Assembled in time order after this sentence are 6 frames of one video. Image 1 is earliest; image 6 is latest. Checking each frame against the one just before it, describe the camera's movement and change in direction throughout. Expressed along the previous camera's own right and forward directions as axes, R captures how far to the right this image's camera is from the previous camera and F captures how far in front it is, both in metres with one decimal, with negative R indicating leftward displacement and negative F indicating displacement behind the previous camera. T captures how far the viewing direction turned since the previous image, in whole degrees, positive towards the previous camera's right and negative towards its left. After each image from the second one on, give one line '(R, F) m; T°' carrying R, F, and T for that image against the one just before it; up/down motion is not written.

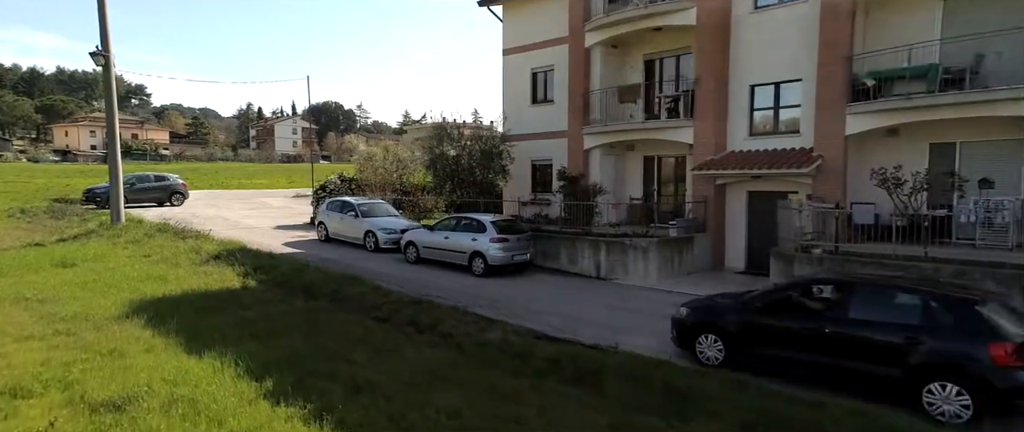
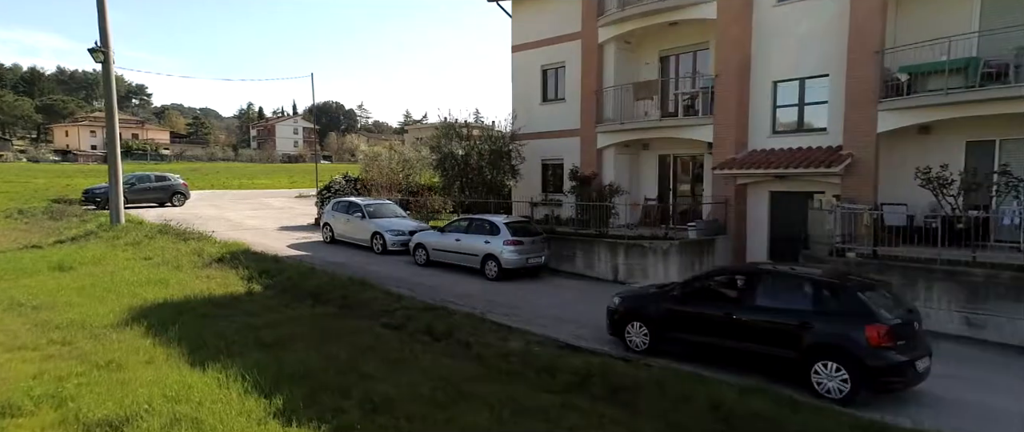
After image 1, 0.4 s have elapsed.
(-0.3, +0.4) m; 0°
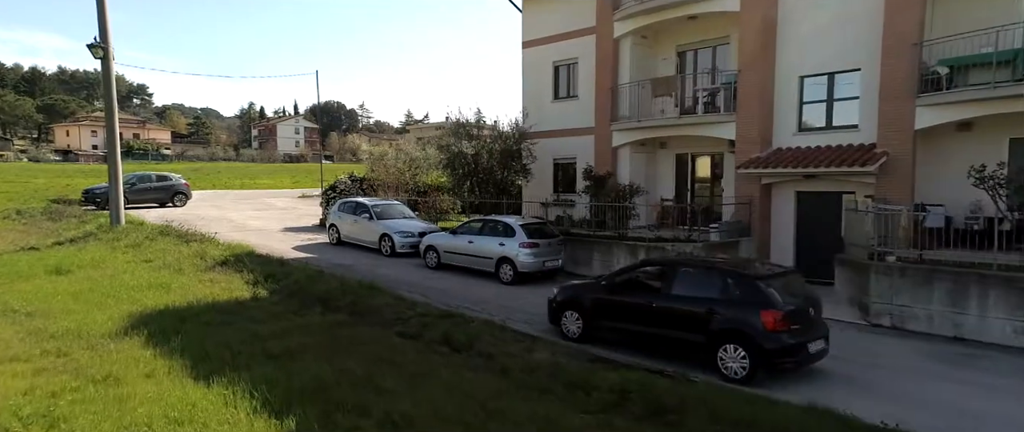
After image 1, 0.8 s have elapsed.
(-0.3, +0.5) m; 0°
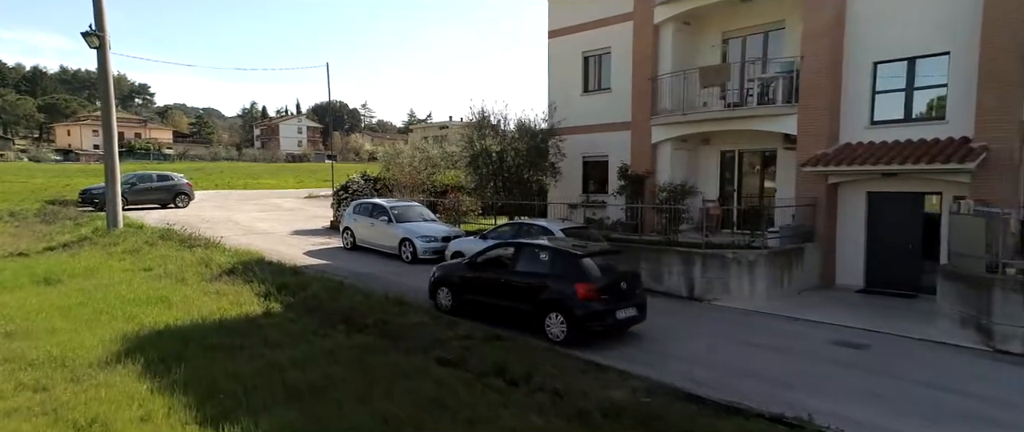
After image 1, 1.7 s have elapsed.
(-0.7, +1.1) m; 0°
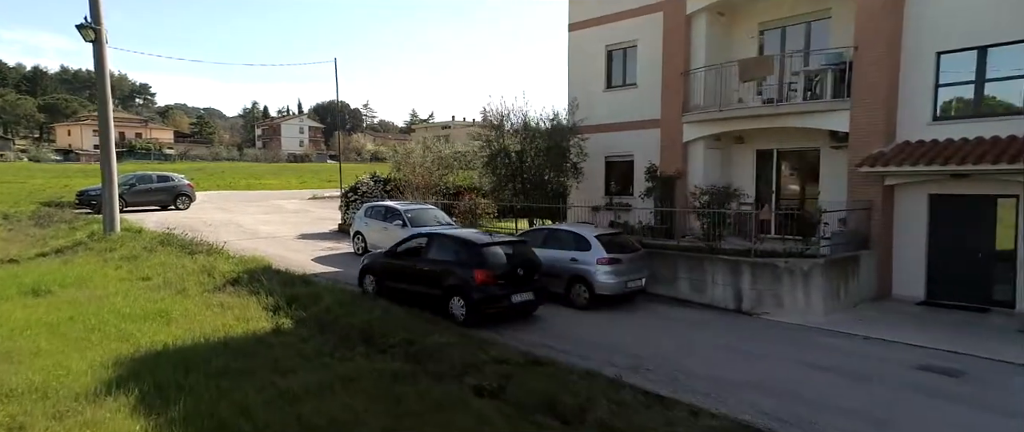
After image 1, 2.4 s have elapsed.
(-0.5, +0.8) m; 0°
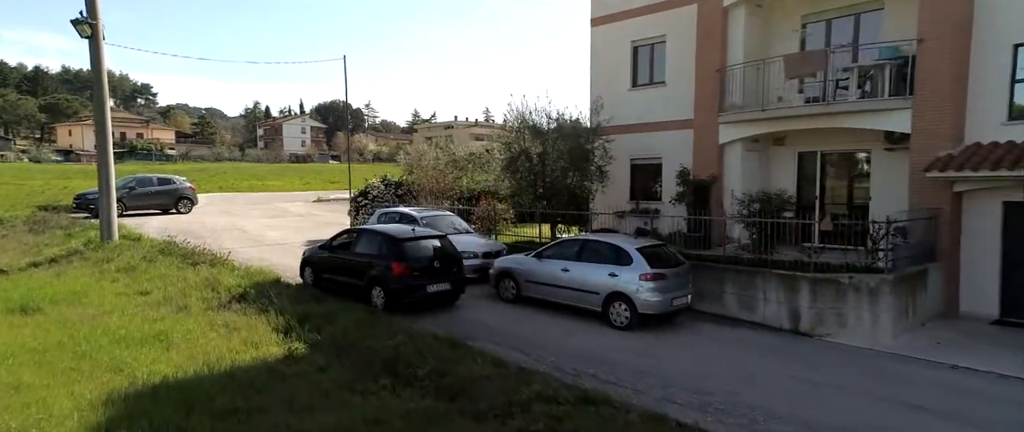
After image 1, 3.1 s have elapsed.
(-0.5, +0.8) m; 0°
